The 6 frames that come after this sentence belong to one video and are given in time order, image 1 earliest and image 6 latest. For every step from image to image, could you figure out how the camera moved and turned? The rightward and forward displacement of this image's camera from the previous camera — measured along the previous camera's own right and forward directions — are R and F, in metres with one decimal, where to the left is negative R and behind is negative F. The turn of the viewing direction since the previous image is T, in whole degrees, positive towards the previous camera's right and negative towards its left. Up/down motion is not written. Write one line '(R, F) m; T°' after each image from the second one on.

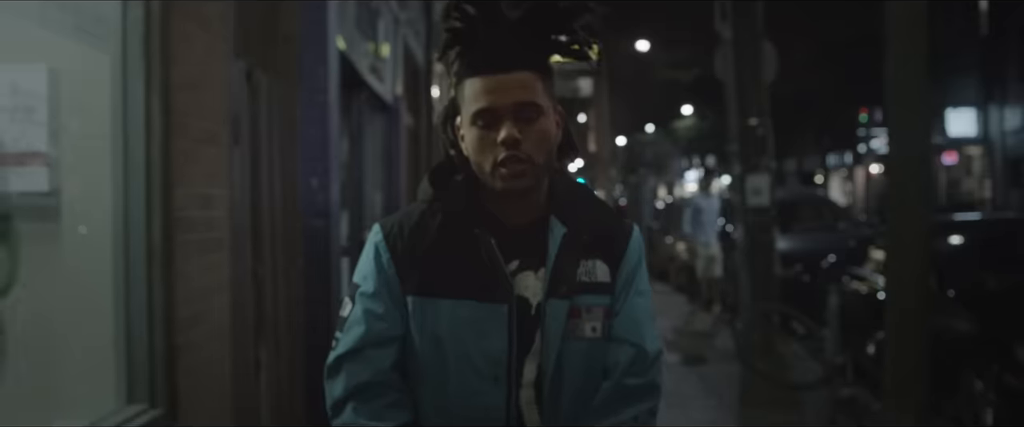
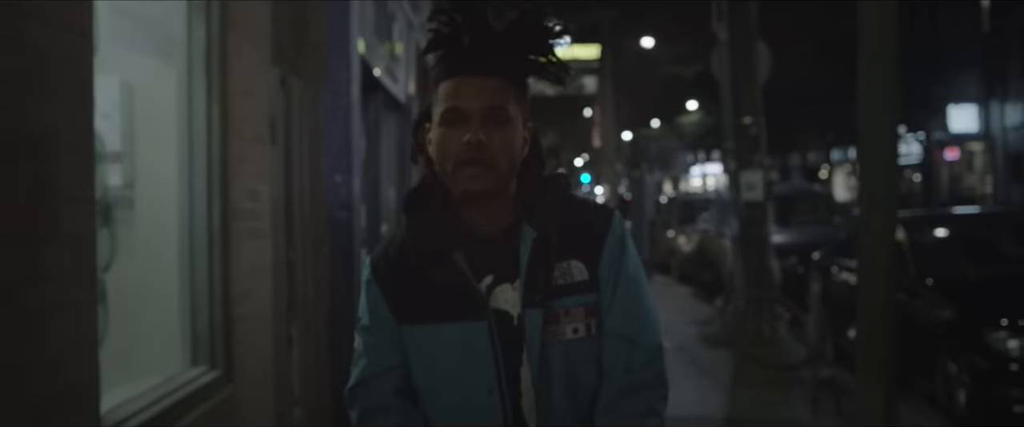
(0.0, -0.7) m; 0°
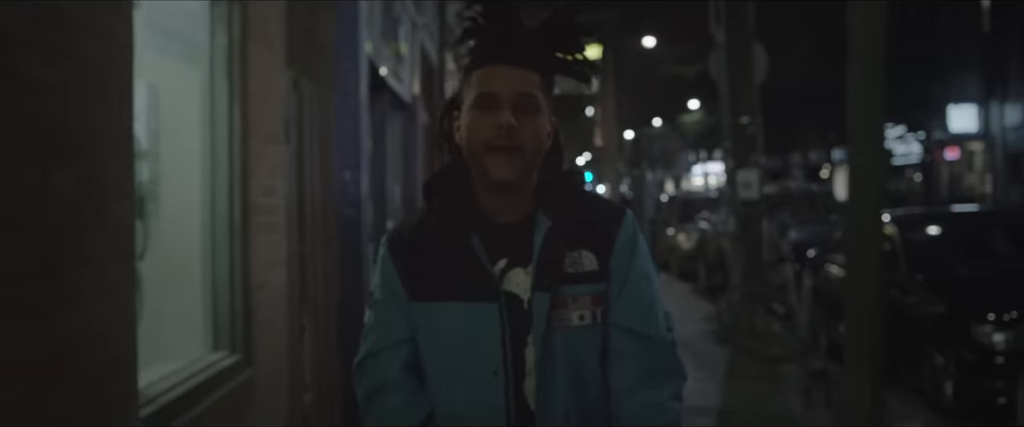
(0.0, -0.3) m; 0°
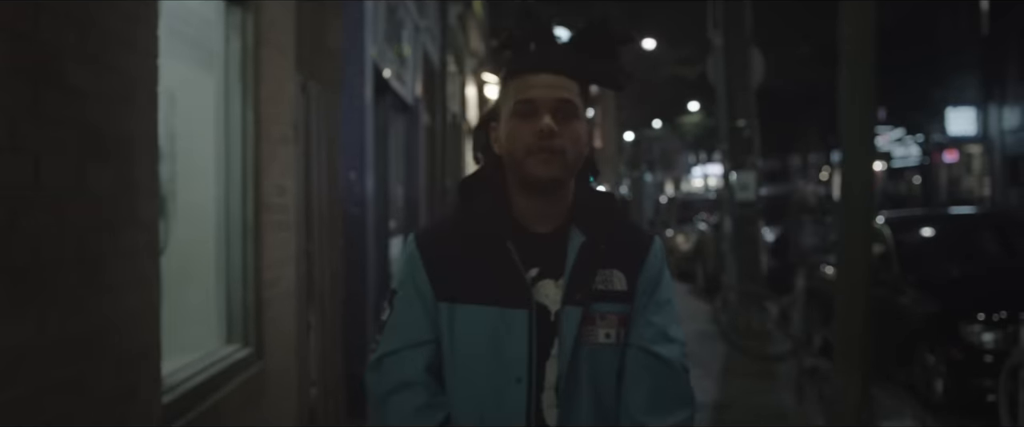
(0.0, -0.2) m; 0°
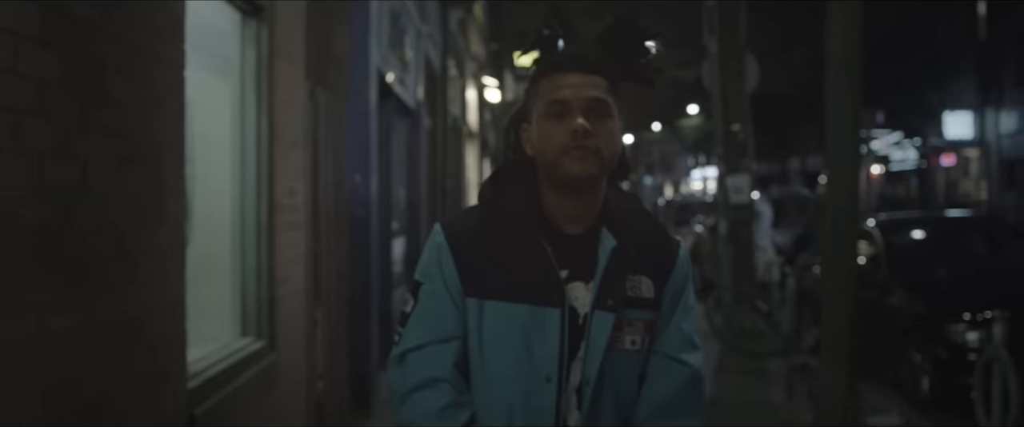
(0.0, -0.3) m; 0°
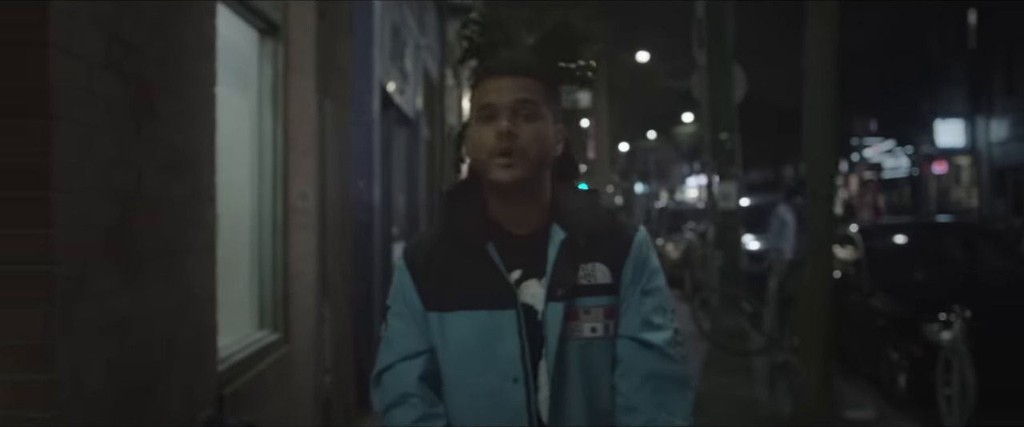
(0.0, -0.5) m; 0°
